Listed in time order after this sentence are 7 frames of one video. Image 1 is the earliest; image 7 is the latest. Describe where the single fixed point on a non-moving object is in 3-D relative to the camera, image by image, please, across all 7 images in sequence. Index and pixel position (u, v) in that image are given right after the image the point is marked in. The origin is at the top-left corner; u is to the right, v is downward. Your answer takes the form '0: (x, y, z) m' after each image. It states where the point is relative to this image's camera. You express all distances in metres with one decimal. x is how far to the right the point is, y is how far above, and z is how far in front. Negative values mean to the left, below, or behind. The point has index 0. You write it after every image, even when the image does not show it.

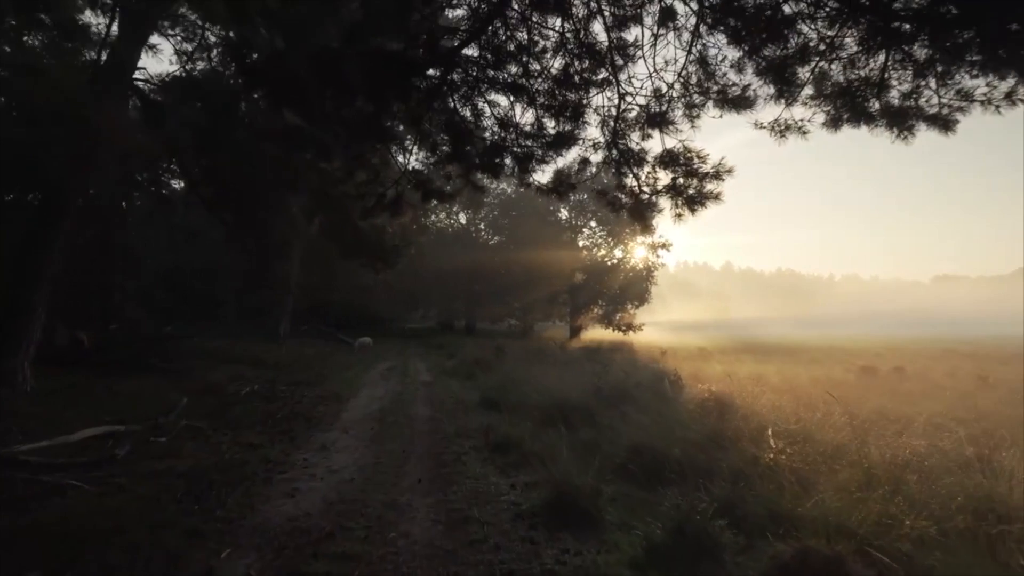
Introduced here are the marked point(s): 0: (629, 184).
0: (+1.6, +1.4, +8.4) m
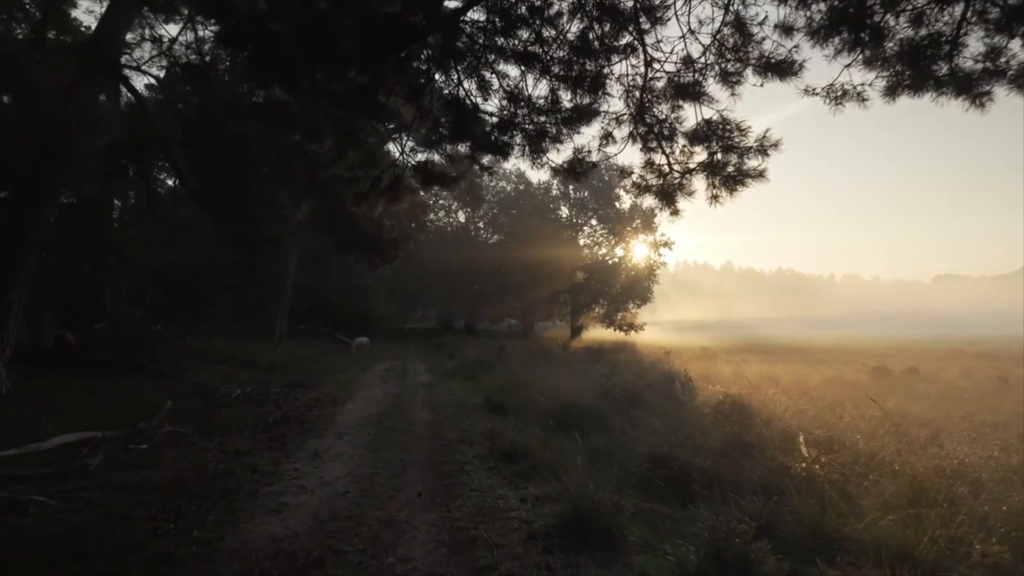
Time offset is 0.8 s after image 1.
0: (+1.7, +1.5, +7.7) m
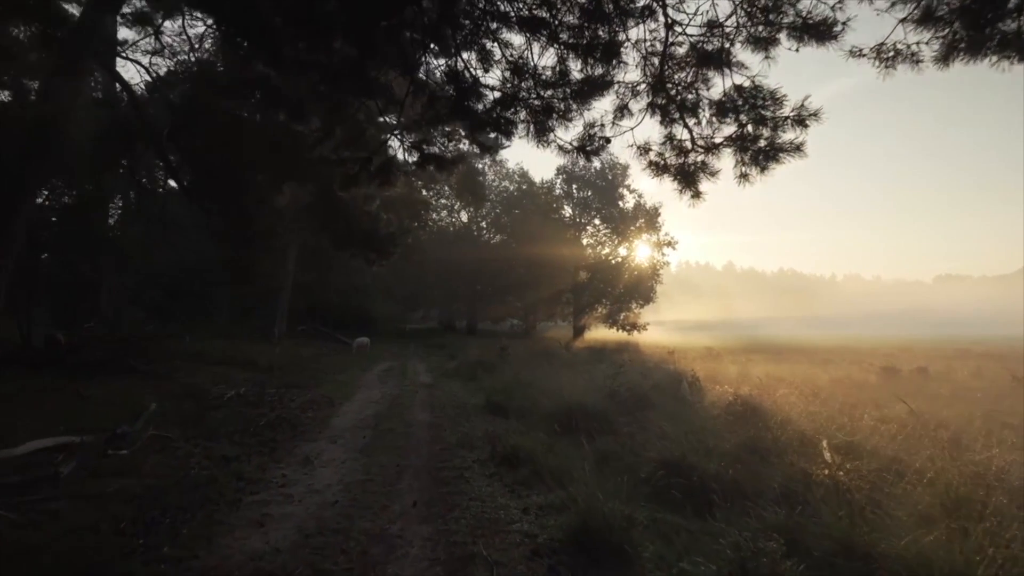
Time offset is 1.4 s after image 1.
0: (+1.7, +1.5, +7.2) m
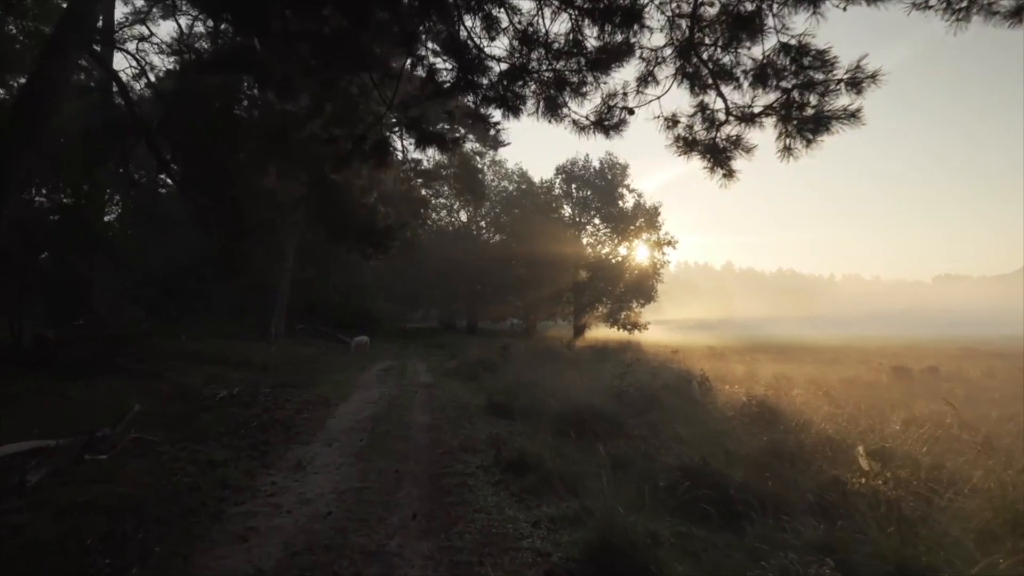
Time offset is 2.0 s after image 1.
0: (+1.8, +1.6, +6.6) m
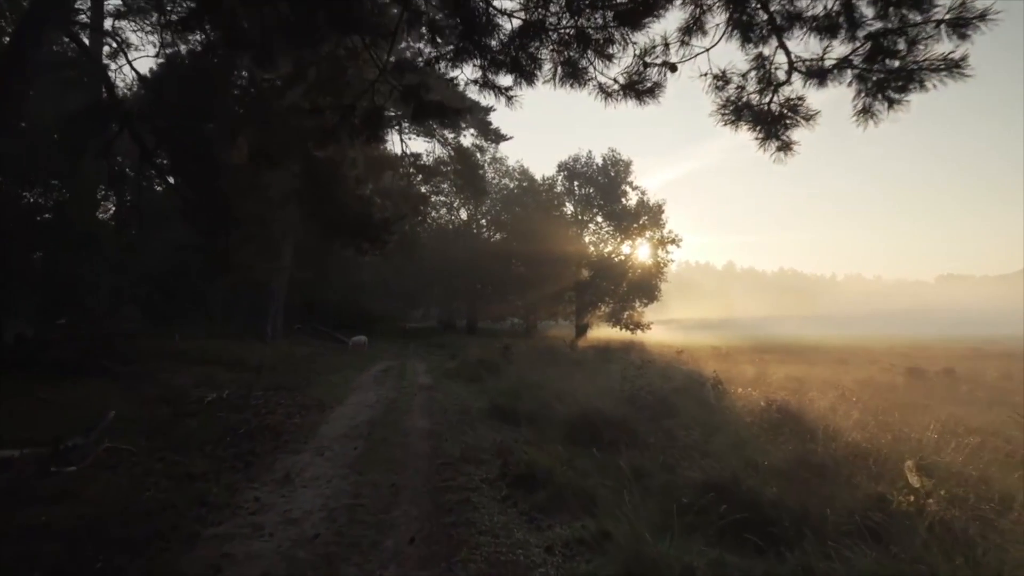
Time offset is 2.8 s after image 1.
0: (+1.9, +1.7, +5.9) m
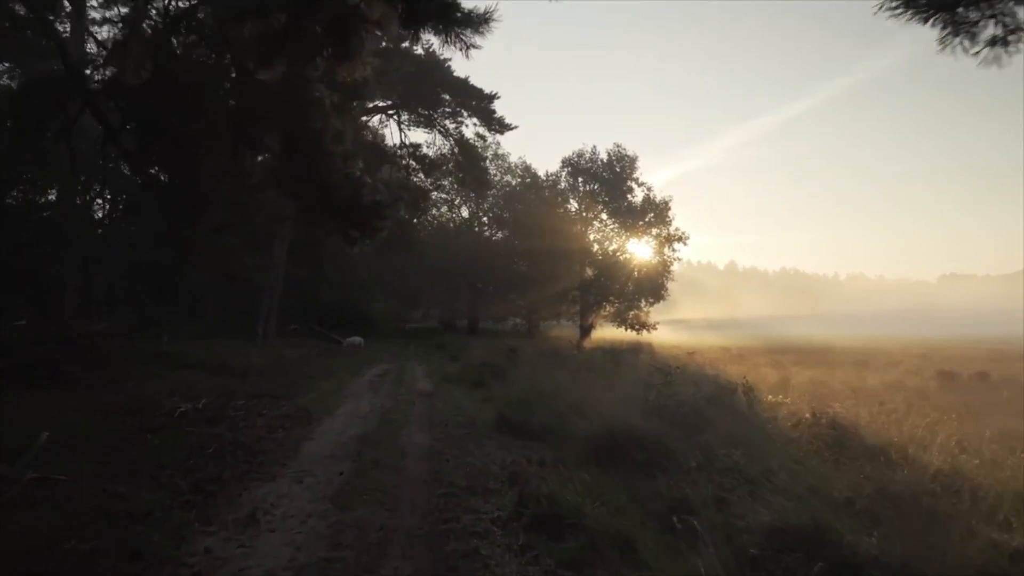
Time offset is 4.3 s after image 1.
0: (+2.0, +1.7, +4.3) m
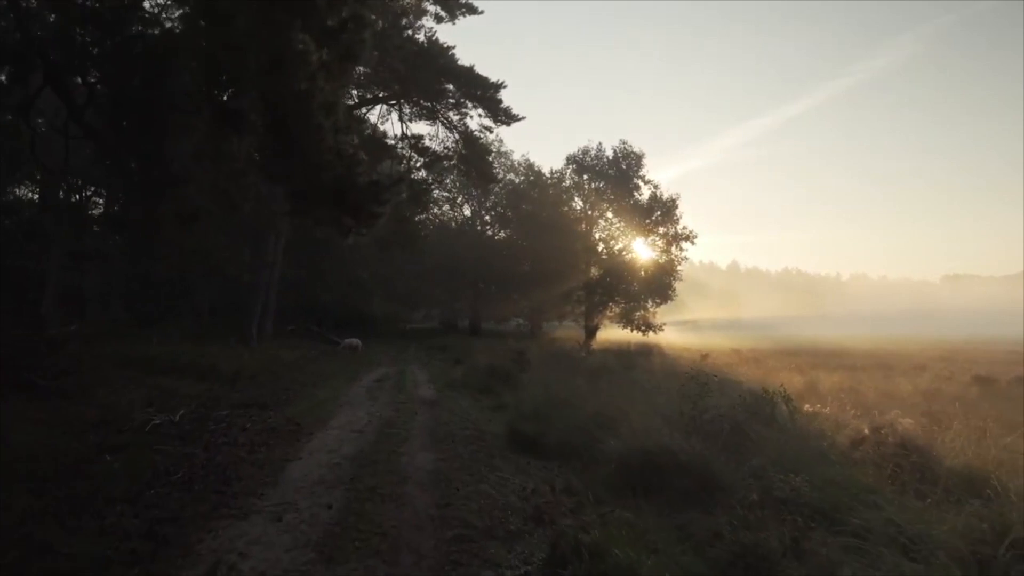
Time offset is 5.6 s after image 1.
0: (+2.3, +1.8, +2.9) m
